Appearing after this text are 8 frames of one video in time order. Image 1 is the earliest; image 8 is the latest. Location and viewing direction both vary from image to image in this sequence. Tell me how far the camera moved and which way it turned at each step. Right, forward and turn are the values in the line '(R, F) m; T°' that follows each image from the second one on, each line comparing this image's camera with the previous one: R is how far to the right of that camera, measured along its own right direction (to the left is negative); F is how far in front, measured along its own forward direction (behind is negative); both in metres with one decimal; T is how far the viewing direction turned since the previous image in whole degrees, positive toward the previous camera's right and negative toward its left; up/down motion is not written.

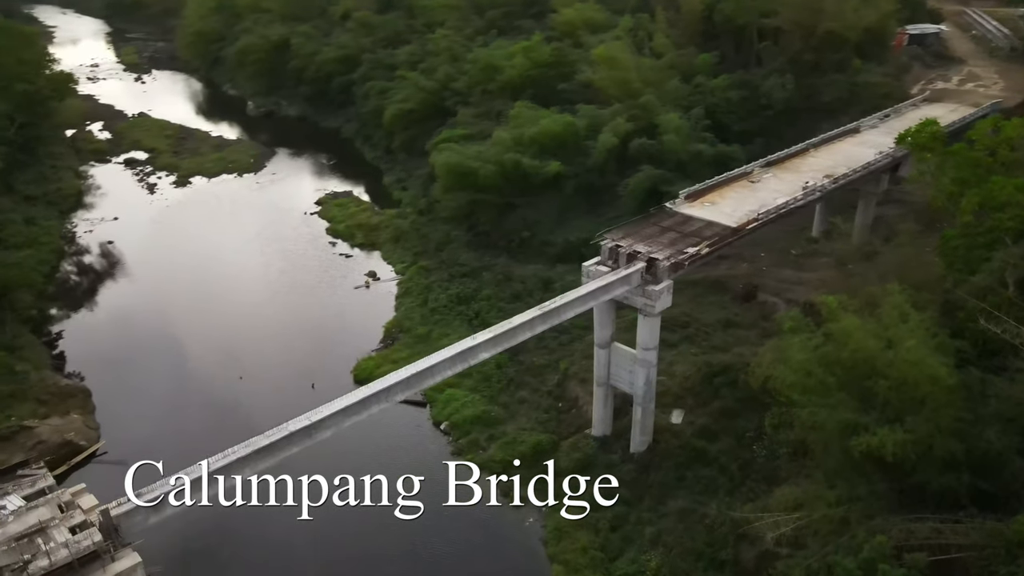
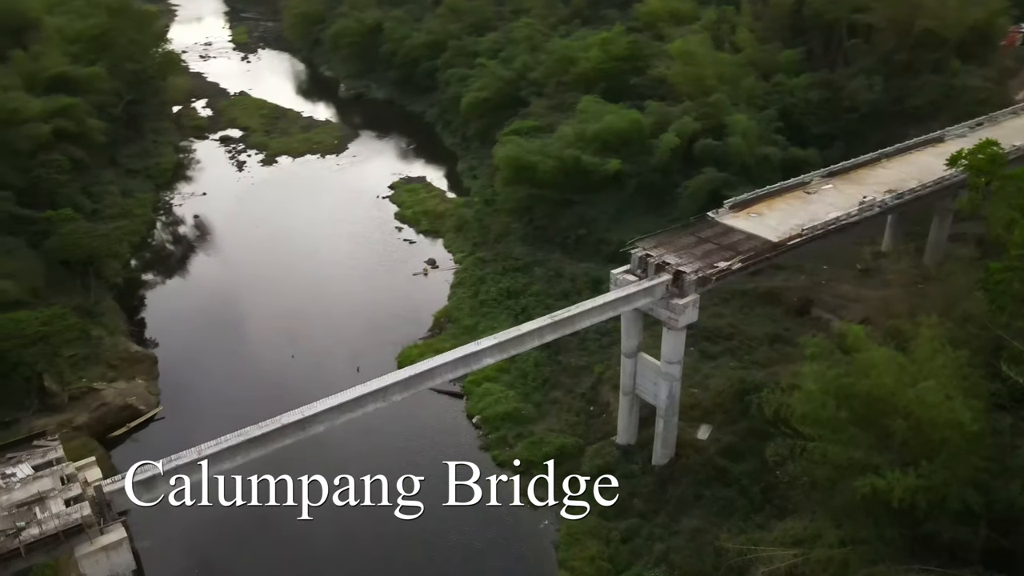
(+1.7, +0.1) m; -7°
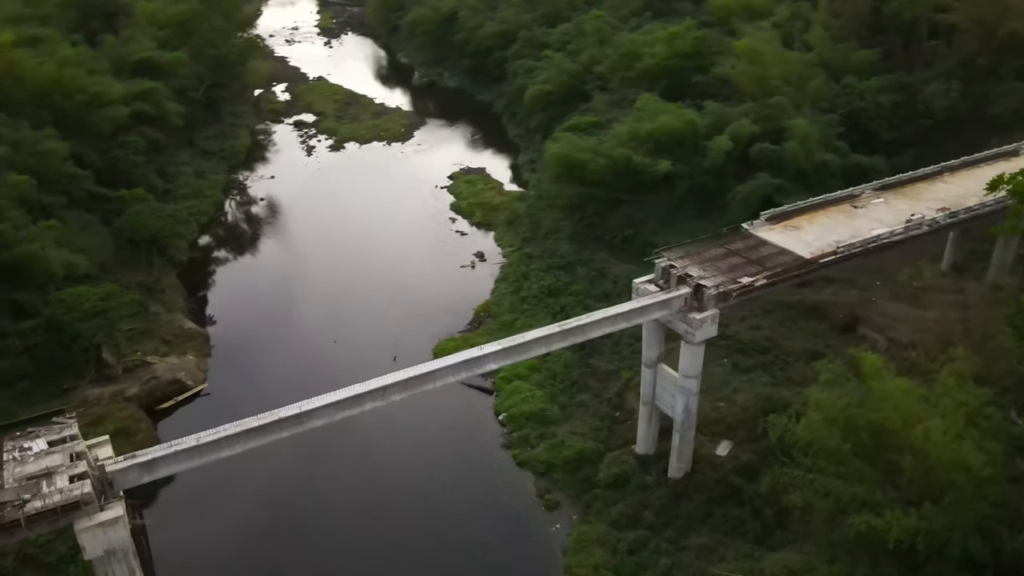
(+1.4, 0.0) m; -6°
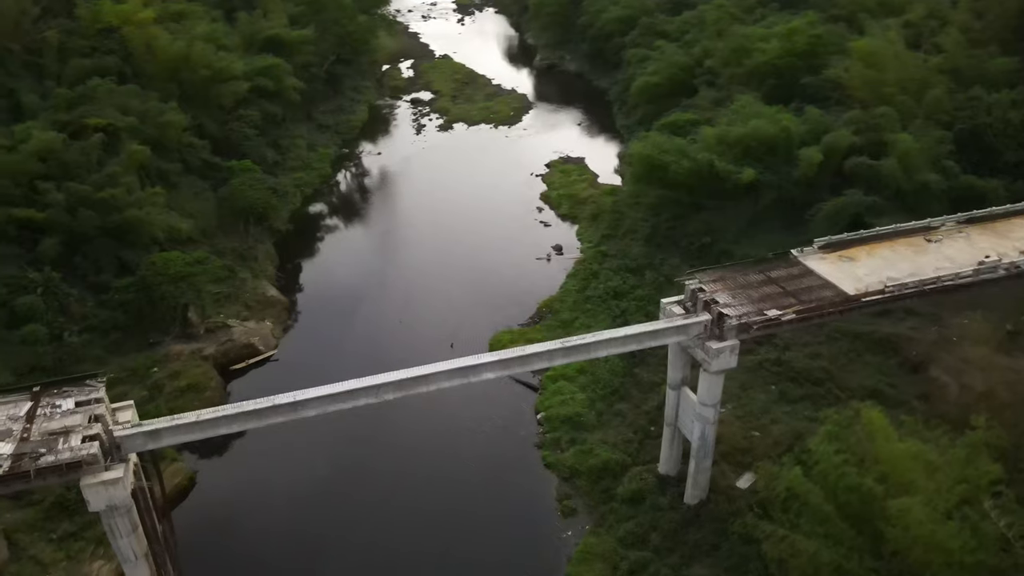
(+2.6, +0.1) m; -10°
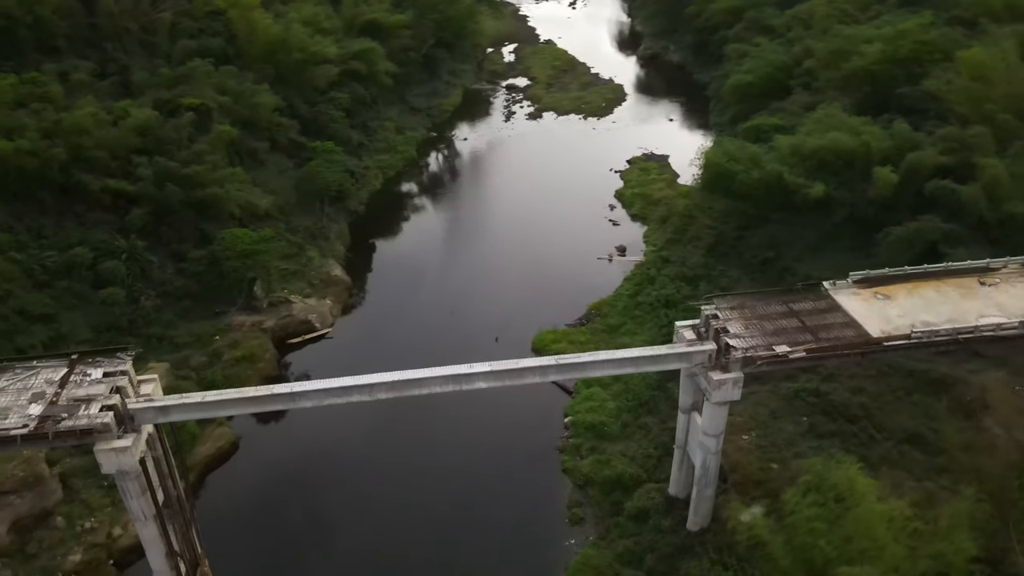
(+2.3, -0.1) m; -8°
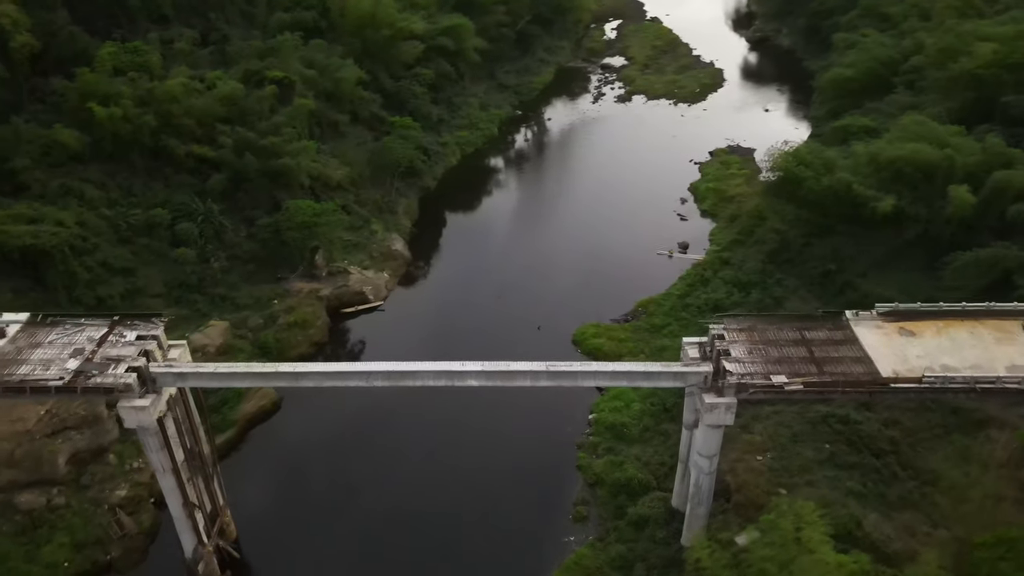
(+2.3, -0.1) m; -8°
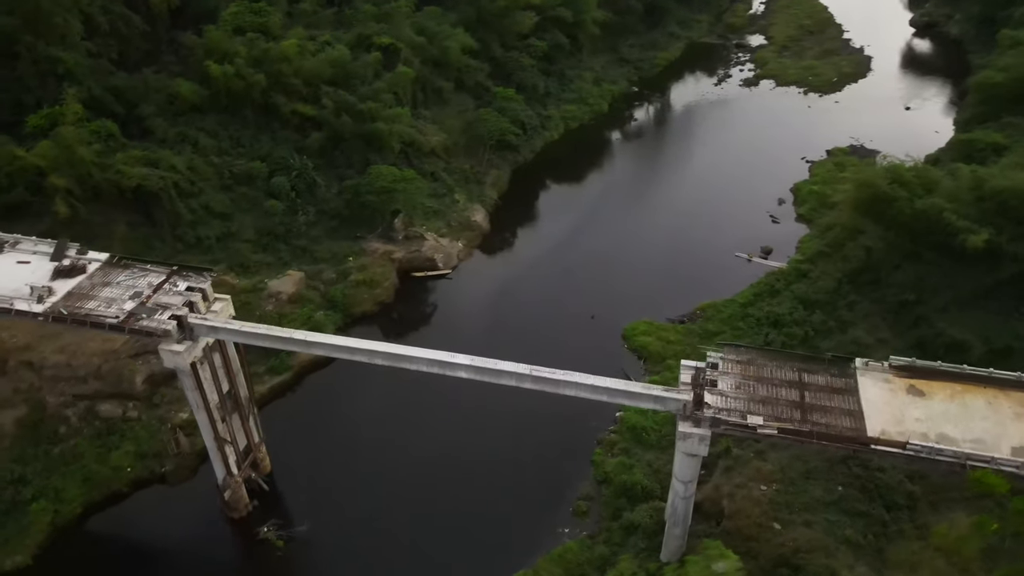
(+3.2, -0.3) m; -11°
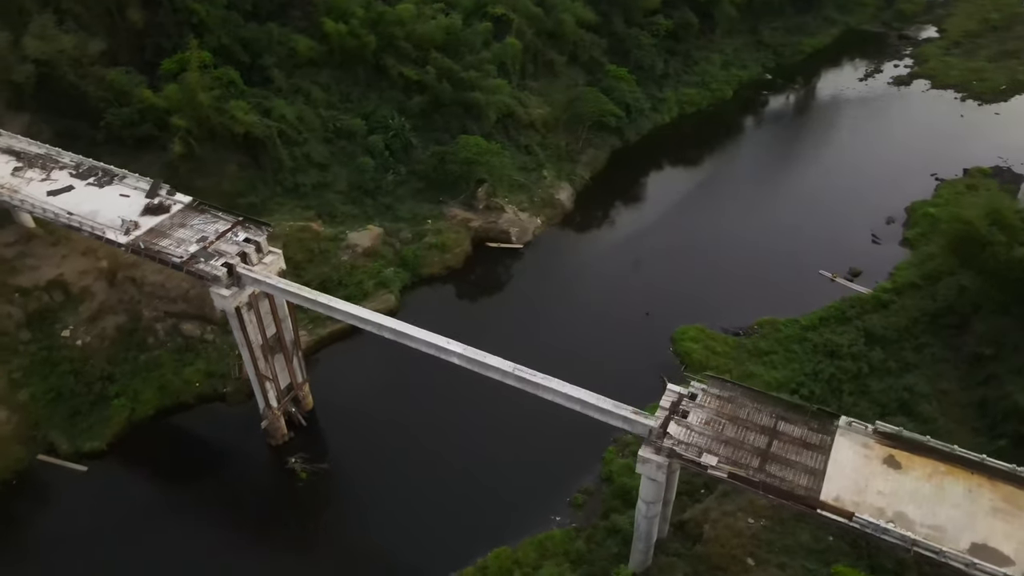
(+3.5, -0.4) m; -11°
